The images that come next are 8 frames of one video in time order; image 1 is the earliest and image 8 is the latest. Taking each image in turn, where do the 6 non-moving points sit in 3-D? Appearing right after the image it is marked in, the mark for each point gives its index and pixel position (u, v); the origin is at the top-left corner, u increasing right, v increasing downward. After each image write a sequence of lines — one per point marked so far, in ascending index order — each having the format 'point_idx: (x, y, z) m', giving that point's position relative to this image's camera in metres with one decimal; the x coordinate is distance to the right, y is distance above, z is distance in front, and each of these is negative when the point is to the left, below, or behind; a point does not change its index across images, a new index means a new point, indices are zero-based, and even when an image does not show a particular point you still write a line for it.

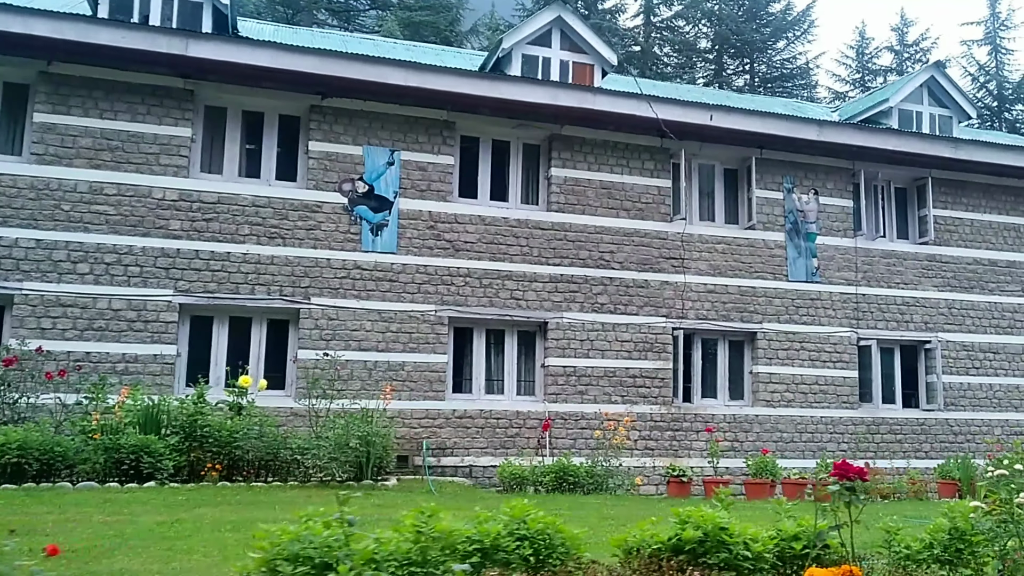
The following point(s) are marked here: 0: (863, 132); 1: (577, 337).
0: (+9.1, +4.0, +13.9) m
1: (+1.5, -1.2, +12.6) m
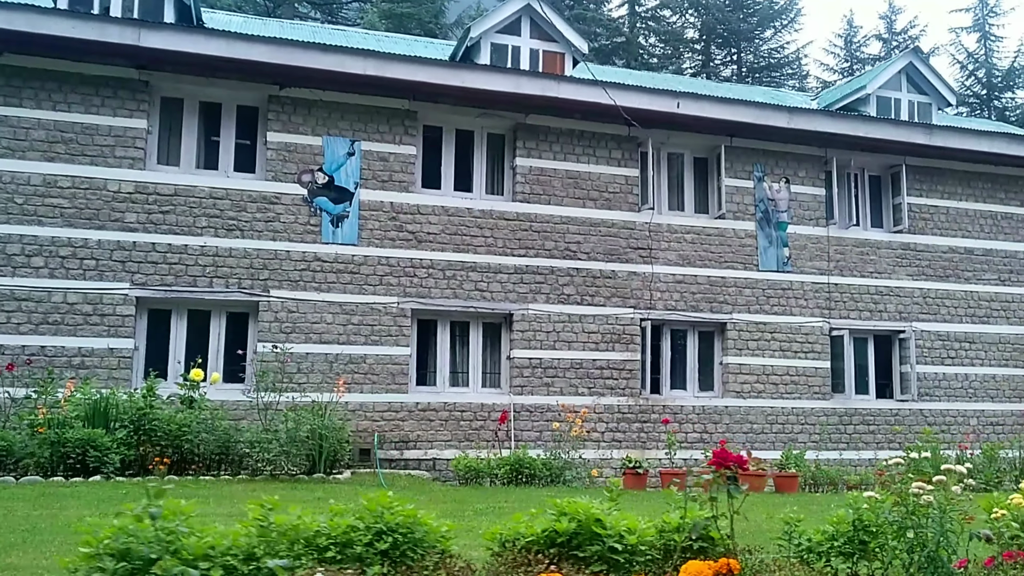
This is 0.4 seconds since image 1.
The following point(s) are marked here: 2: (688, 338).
0: (+8.2, +4.3, +13.7) m
1: (+0.7, -0.9, +12.5) m
2: (+4.4, -1.2, +13.3) m
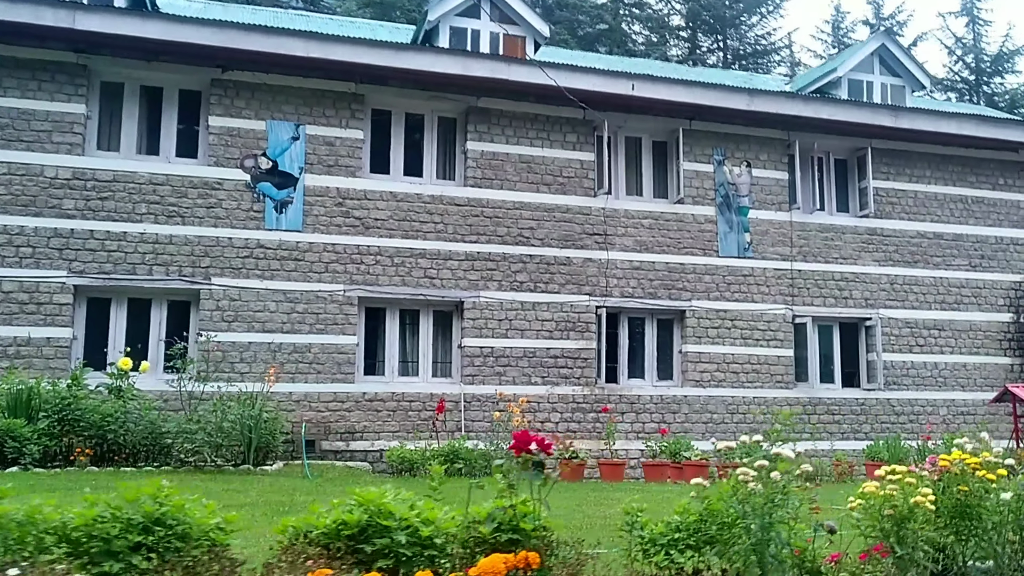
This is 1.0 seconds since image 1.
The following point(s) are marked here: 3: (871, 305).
0: (+7.1, +4.6, +13.3) m
1: (-0.4, -0.6, +12.2) m
2: (+3.3, -0.9, +13.1) m
3: (+9.2, -0.4, +13.8) m
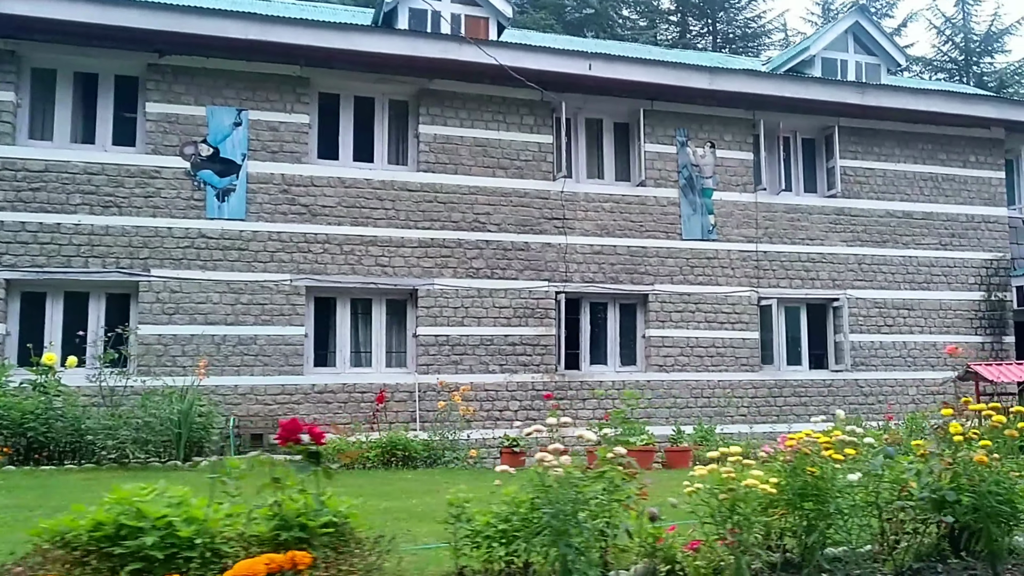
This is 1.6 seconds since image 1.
0: (+6.0, +5.1, +13.0) m
1: (-1.4, -0.4, +11.9) m
2: (+2.3, -0.6, +12.7) m
3: (+8.2, 0.0, +13.5) m
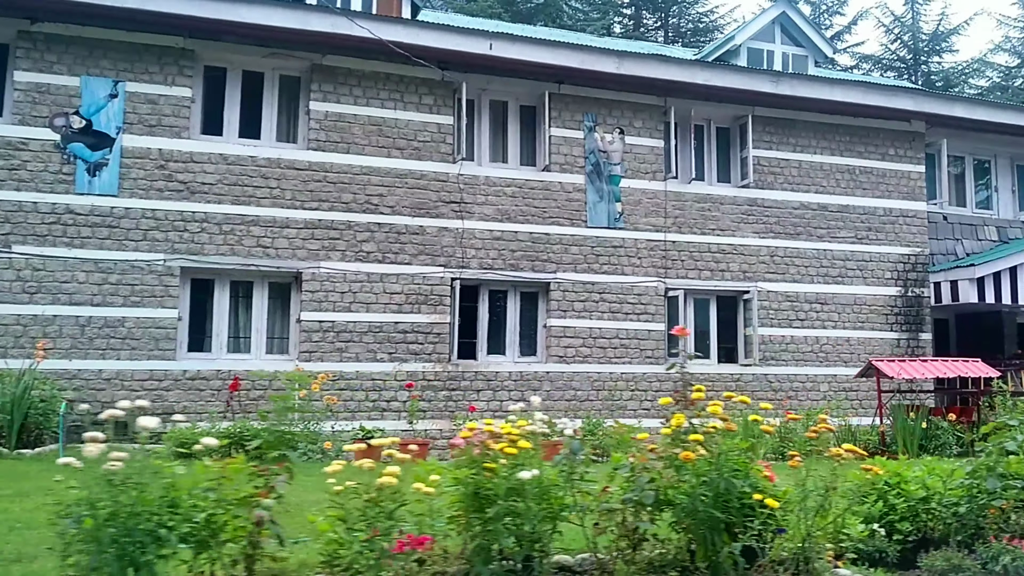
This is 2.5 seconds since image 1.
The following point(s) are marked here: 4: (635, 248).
0: (+3.7, +5.3, +12.6) m
1: (-3.7, 0.0, +11.4) m
2: (-0.1, -0.3, +12.3) m
3: (+5.8, +0.2, +13.2) m
4: (+2.9, +1.0, +12.7) m
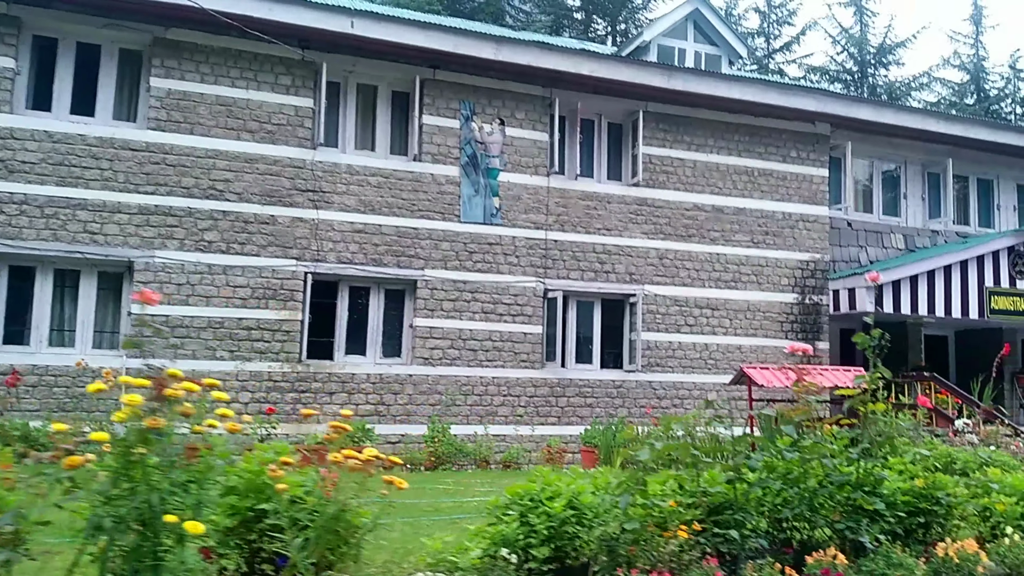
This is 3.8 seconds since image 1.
0: (+0.9, +5.3, +12.0) m
1: (-6.6, +0.1, +10.5) m
2: (-3.0, -0.2, +11.5) m
3: (+2.9, +0.1, +12.5) m
4: (0.0, +1.0, +12.0) m
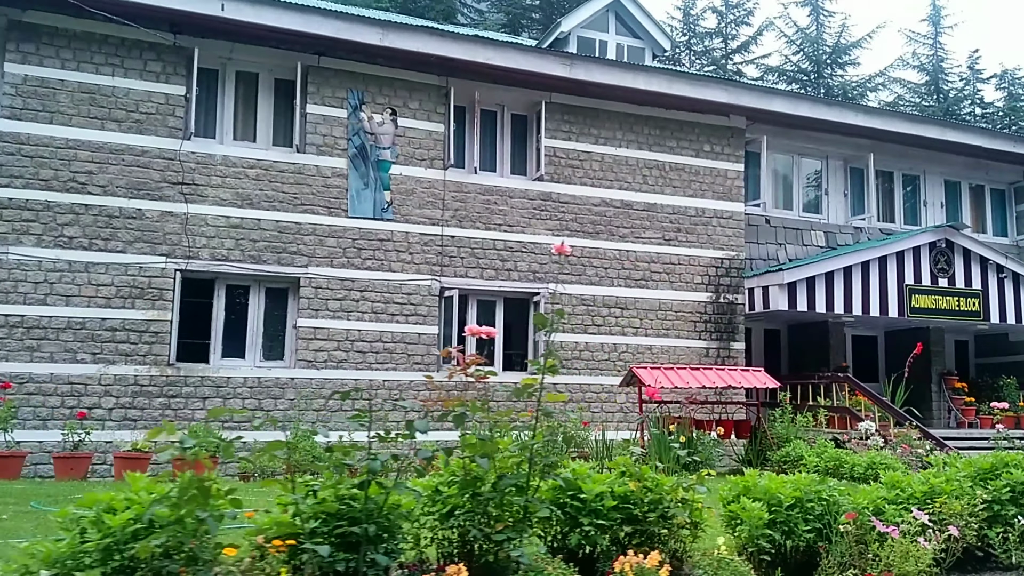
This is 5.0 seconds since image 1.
0: (-1.4, +5.3, +11.5) m
1: (-8.9, +0.2, +9.9) m
2: (-5.3, -0.2, +10.9) m
3: (+0.6, +0.2, +12.0) m
4: (-2.3, +1.0, +11.5) m
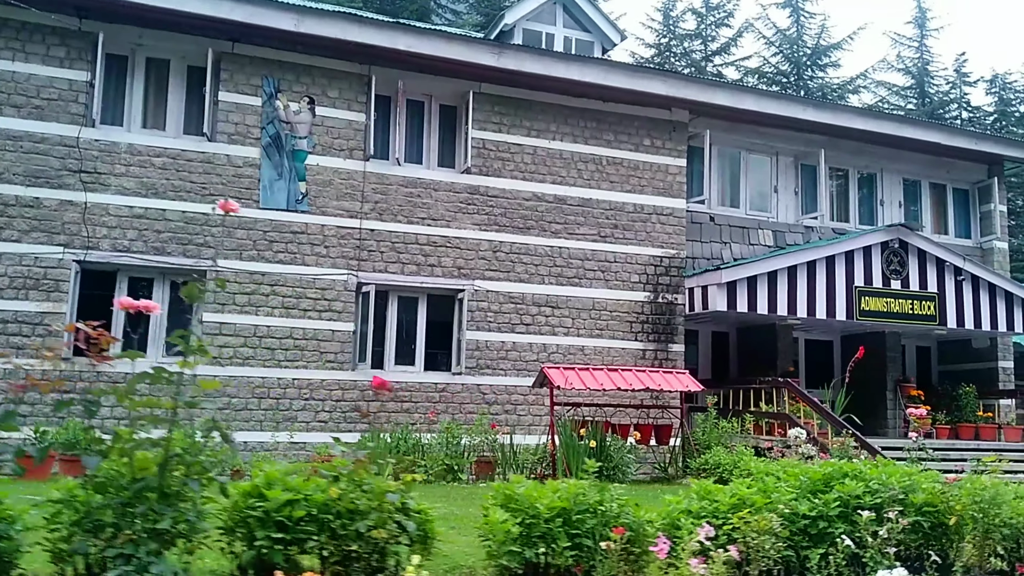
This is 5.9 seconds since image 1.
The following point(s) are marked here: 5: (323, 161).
0: (-3.0, +5.4, +11.1) m
1: (-10.6, +0.3, +9.5) m
2: (-6.9, 0.0, +10.5) m
3: (-1.0, +0.2, +11.5) m
4: (-3.9, +1.1, +11.0) m
5: (-3.9, +2.6, +11.1) m
